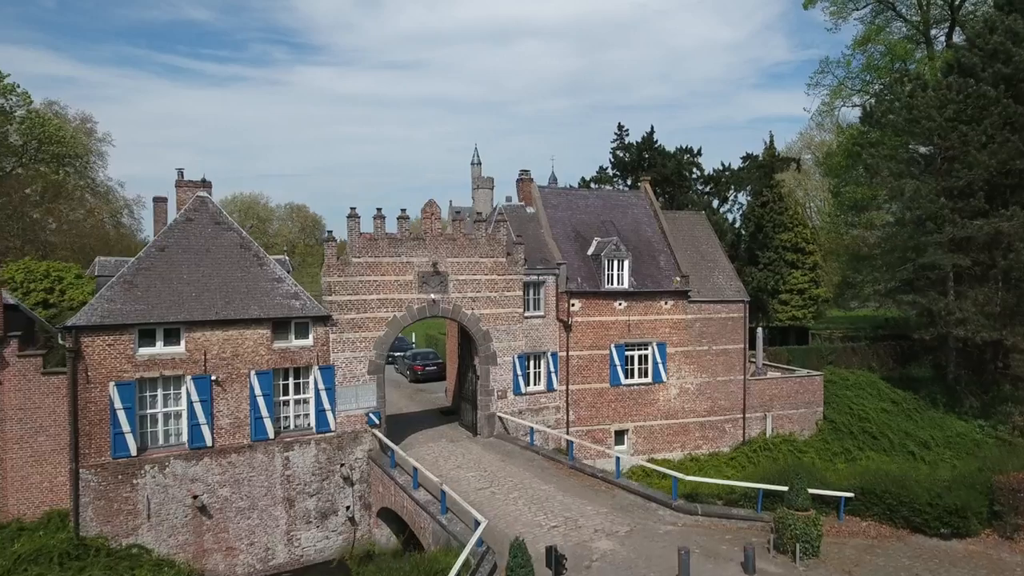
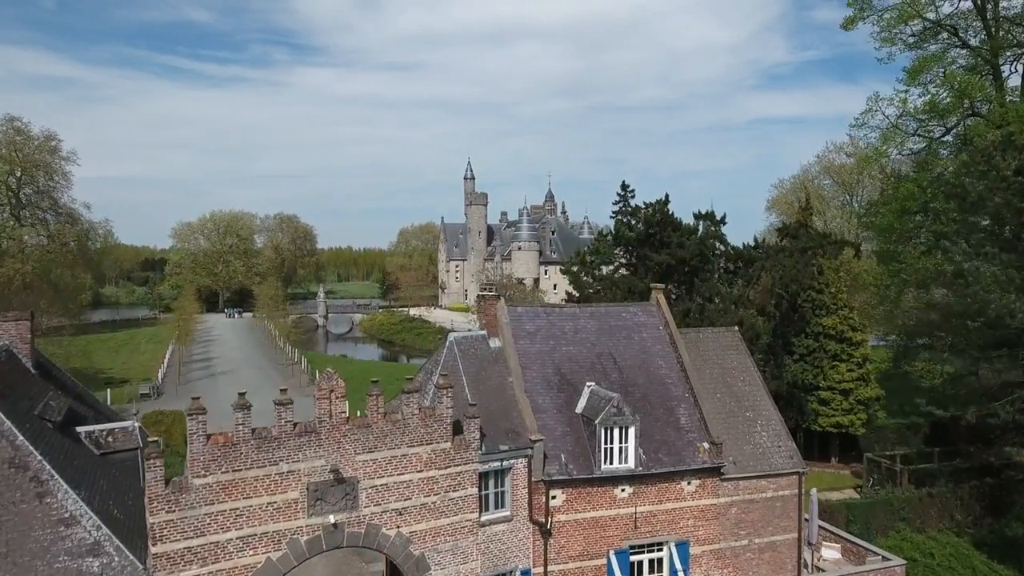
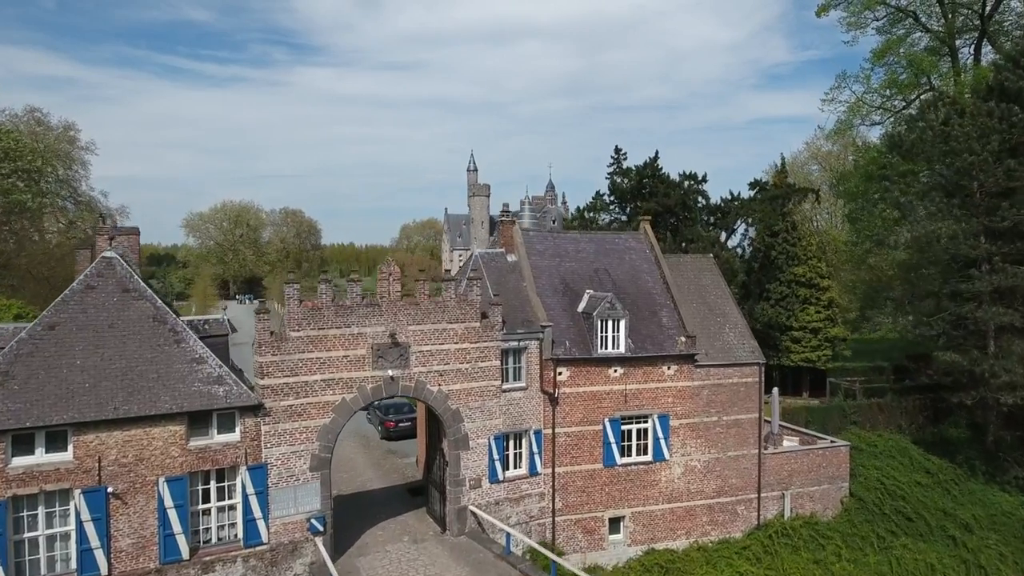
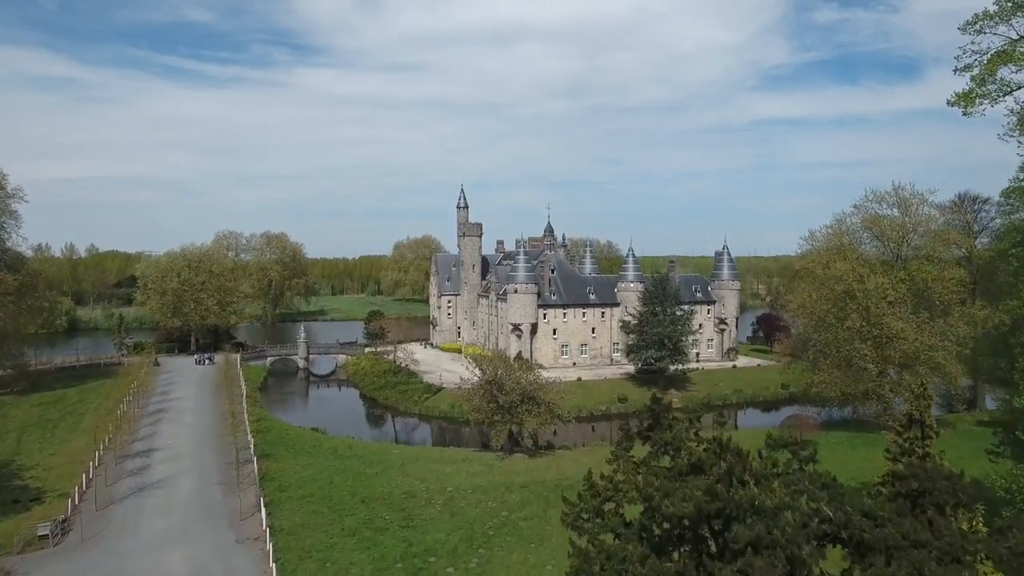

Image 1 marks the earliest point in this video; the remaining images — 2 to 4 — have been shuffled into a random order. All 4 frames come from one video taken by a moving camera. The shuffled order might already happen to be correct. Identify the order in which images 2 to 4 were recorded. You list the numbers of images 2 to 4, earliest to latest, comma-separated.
3, 2, 4
